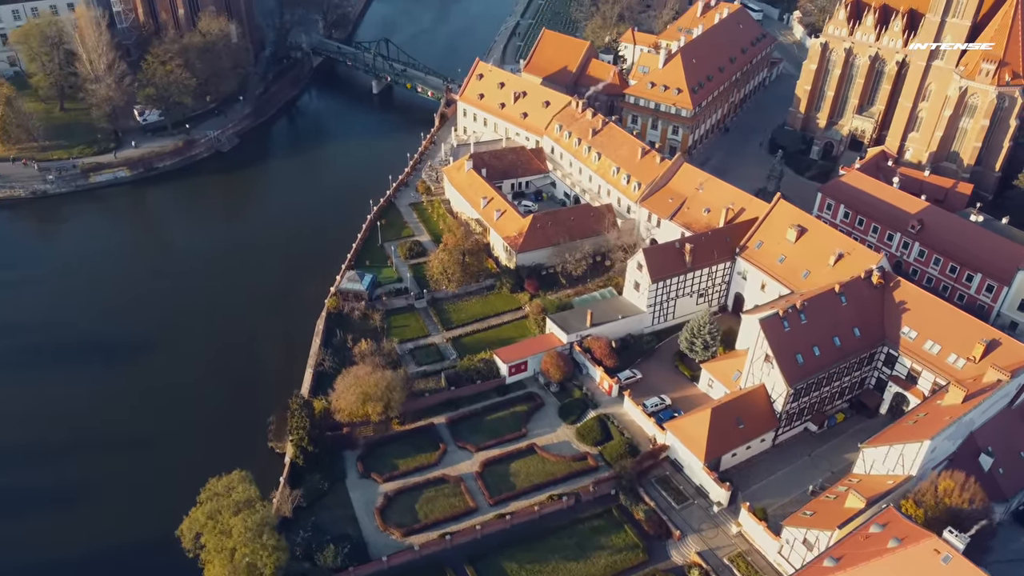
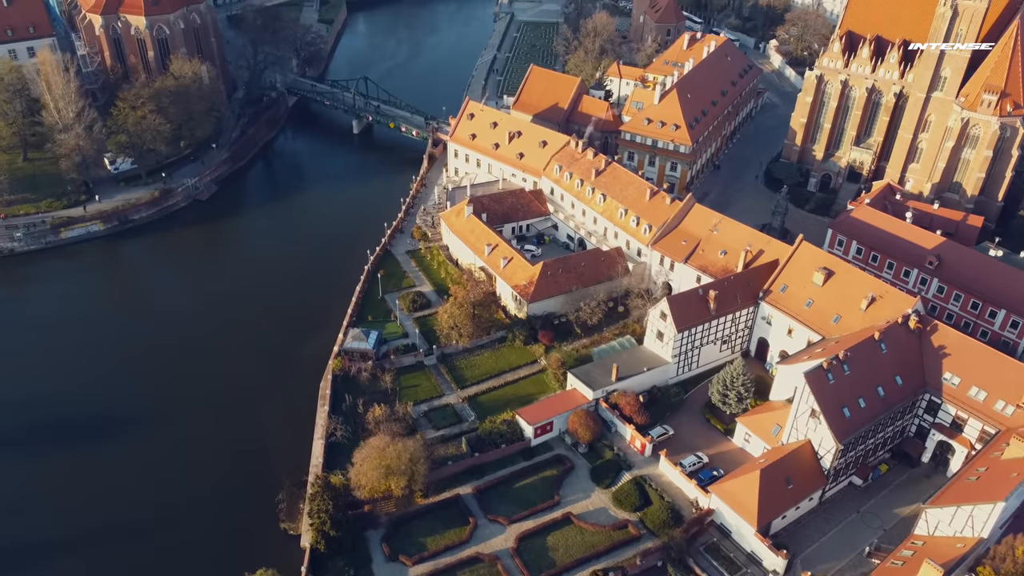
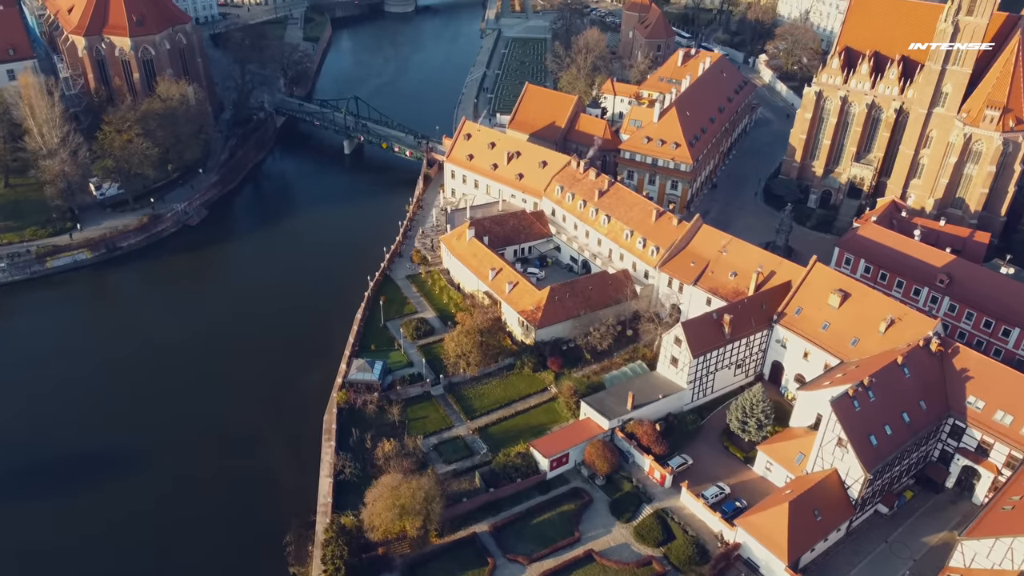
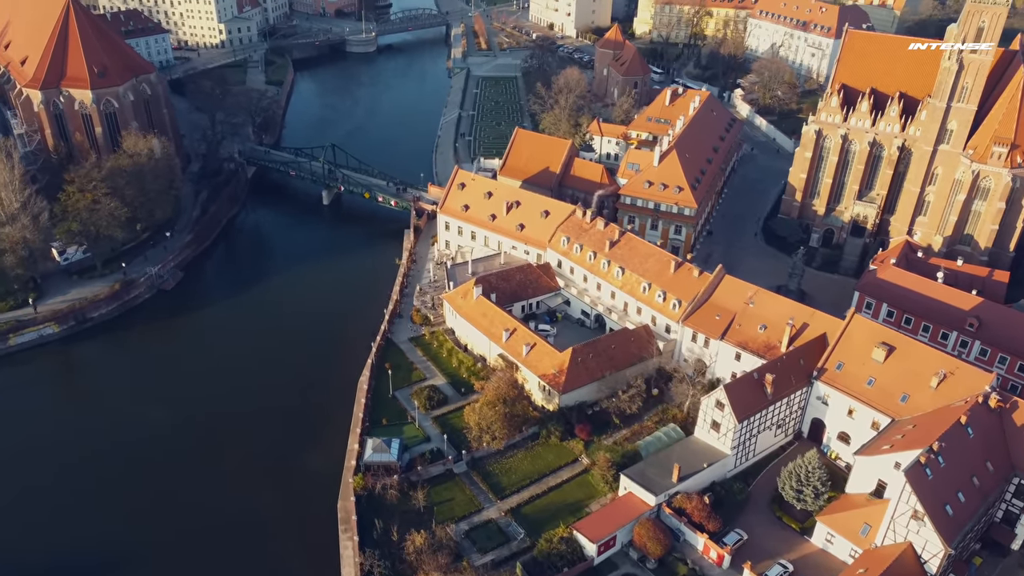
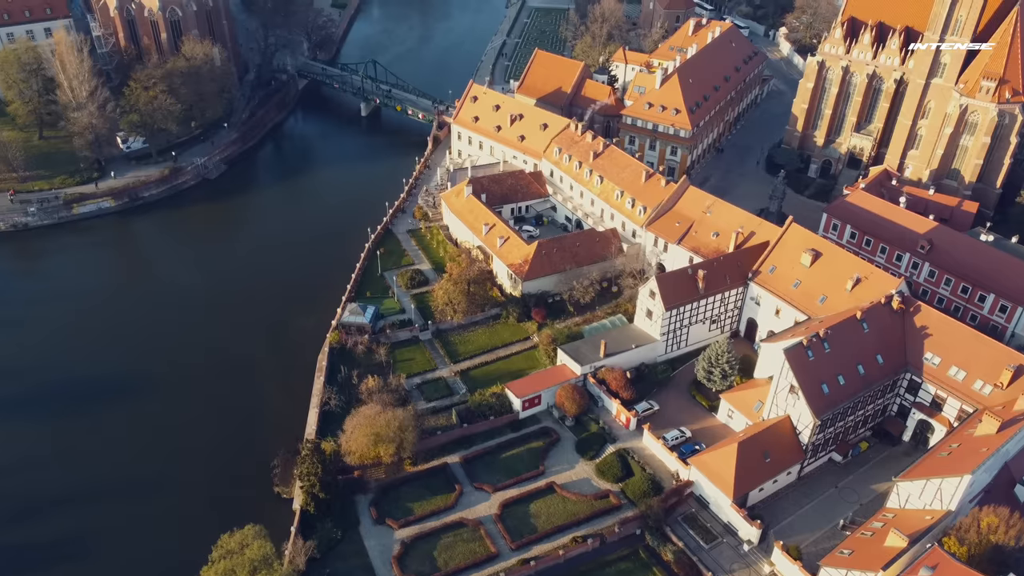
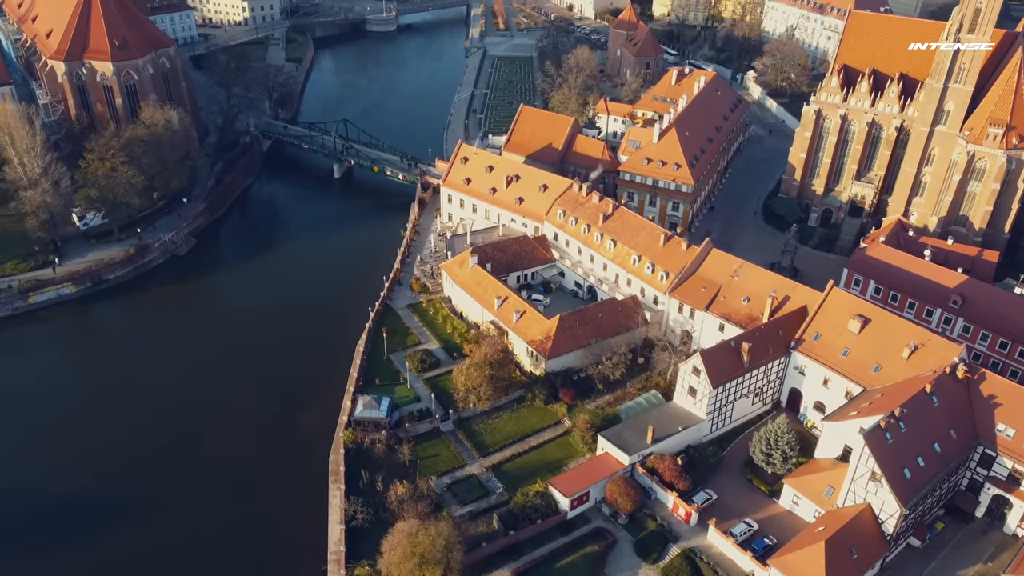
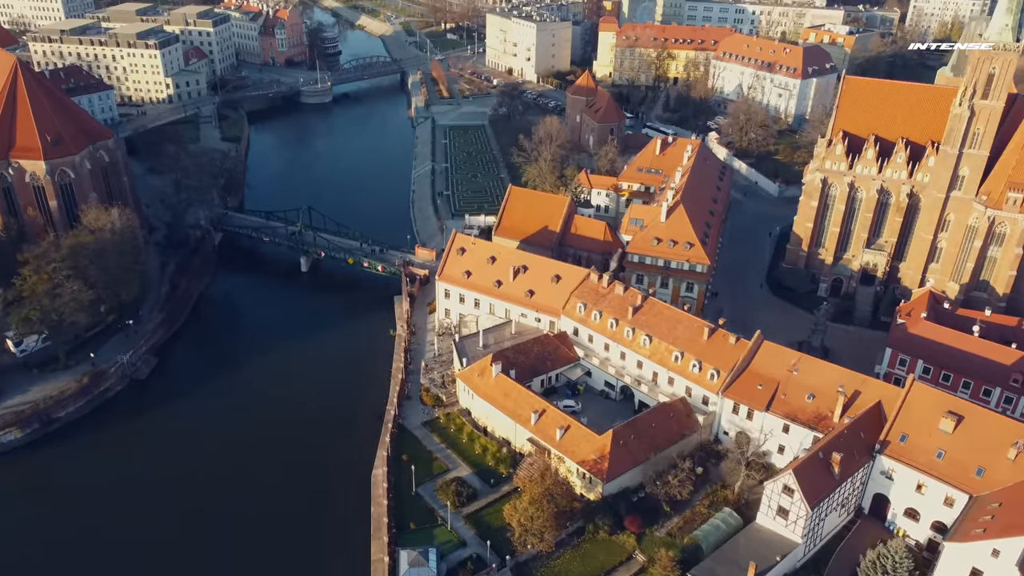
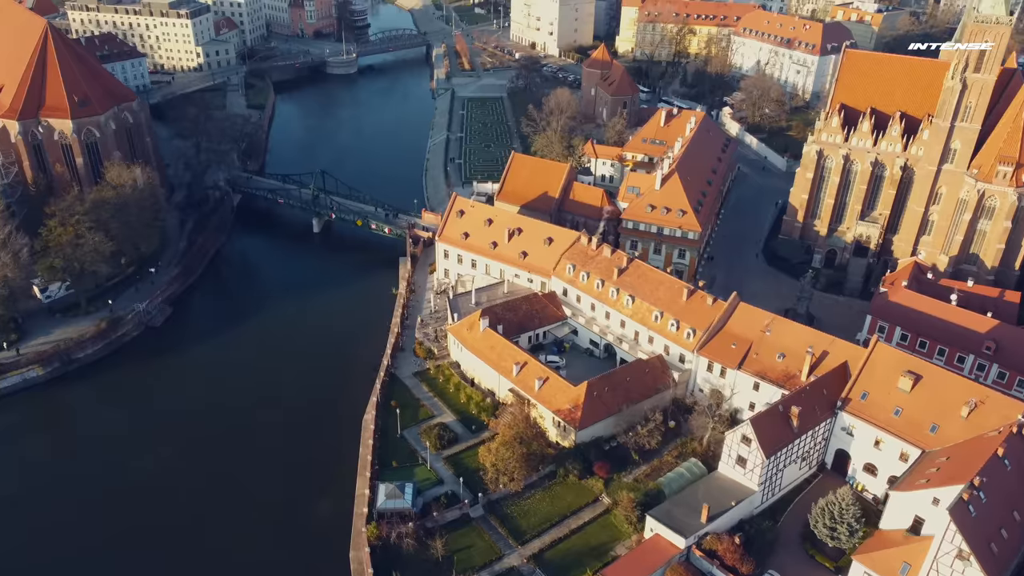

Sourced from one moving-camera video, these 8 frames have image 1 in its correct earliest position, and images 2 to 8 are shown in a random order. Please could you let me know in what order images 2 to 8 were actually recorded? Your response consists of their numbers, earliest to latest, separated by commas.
5, 2, 3, 6, 4, 8, 7
